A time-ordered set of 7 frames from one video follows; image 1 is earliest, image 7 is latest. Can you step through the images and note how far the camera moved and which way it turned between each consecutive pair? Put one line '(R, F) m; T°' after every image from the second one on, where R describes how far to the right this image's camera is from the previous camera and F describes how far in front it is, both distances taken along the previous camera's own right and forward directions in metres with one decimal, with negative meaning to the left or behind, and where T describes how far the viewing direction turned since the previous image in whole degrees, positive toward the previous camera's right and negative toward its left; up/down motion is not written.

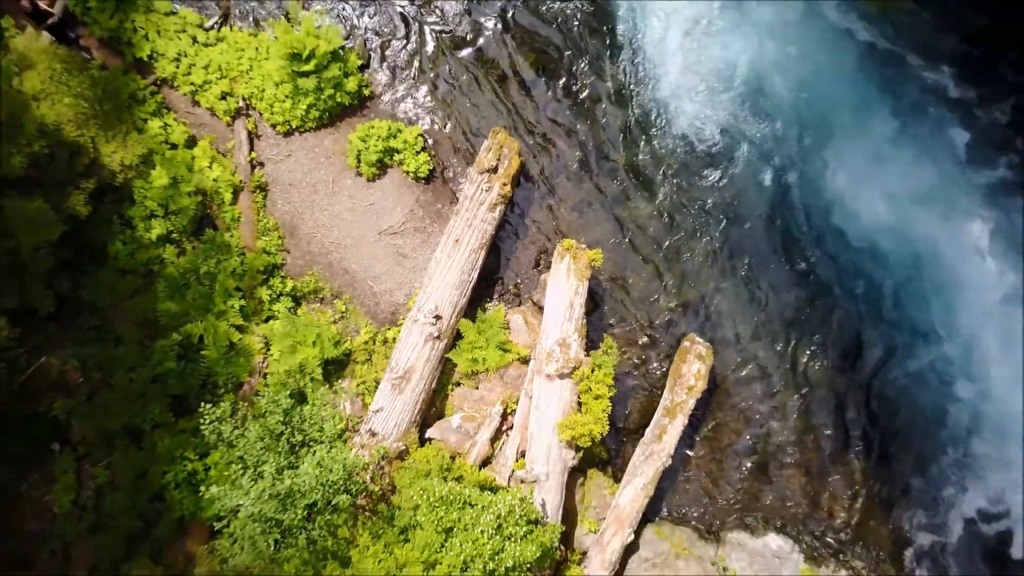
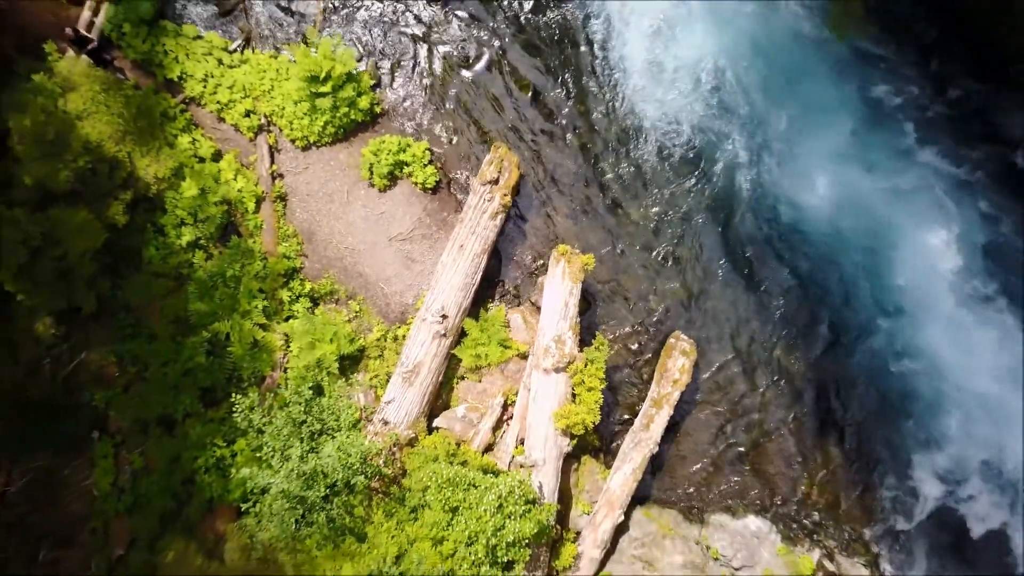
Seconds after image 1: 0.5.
(0.0, -0.5) m; 0°
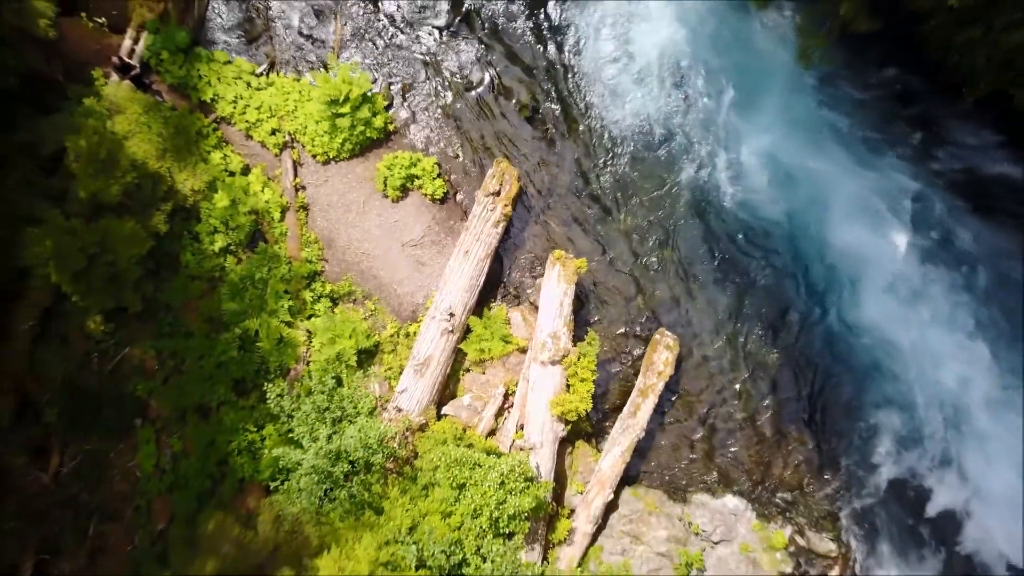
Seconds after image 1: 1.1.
(0.0, -0.6) m; 0°
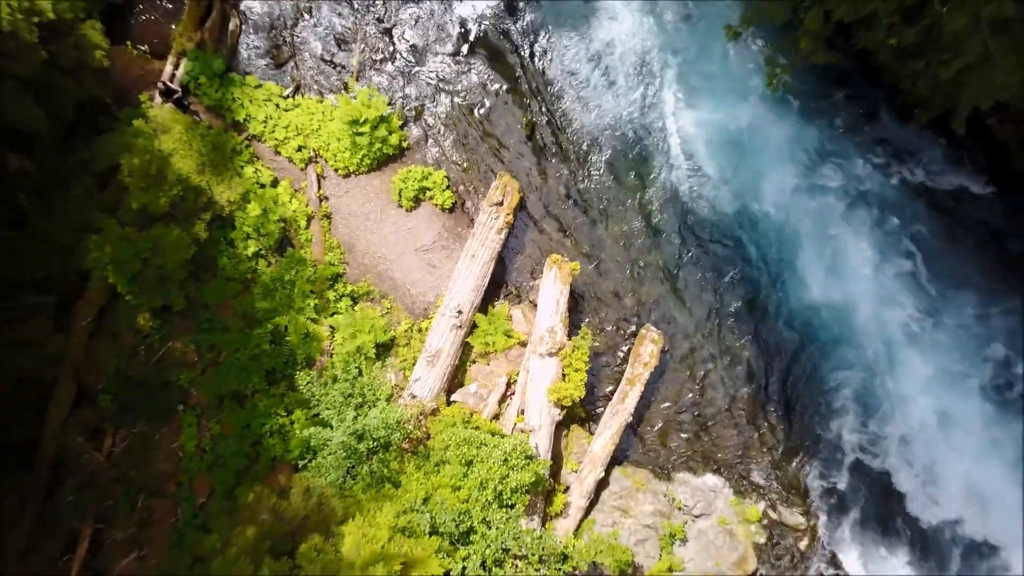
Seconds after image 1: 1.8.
(0.0, -0.7) m; 0°
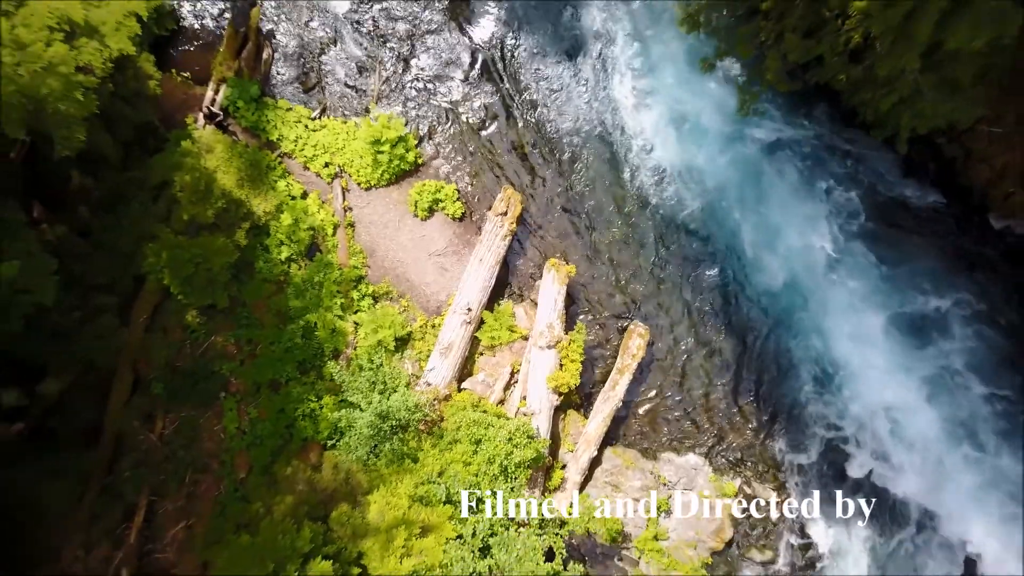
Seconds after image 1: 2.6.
(0.0, -0.9) m; 0°
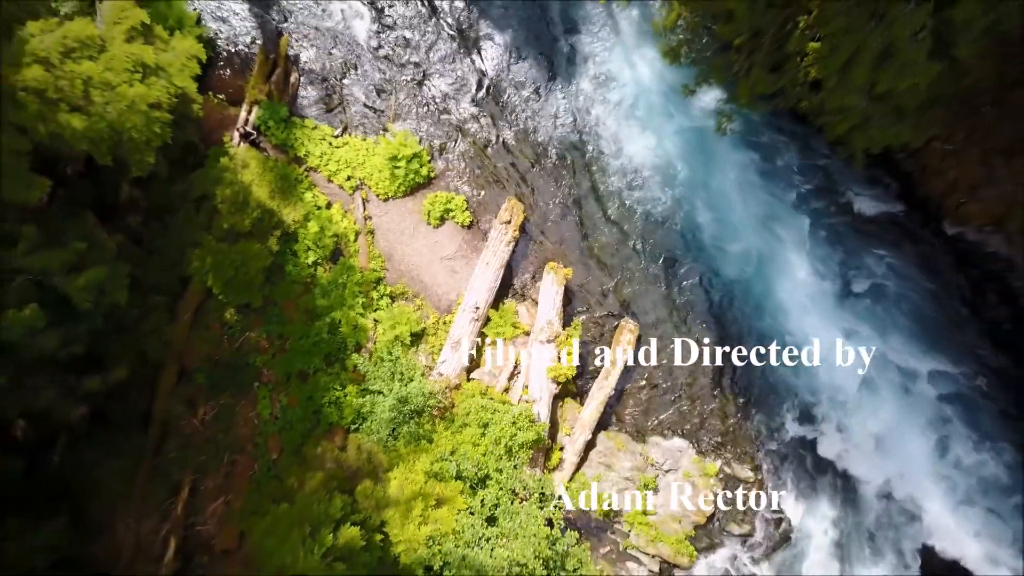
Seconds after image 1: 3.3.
(-0.1, -0.9) m; 0°
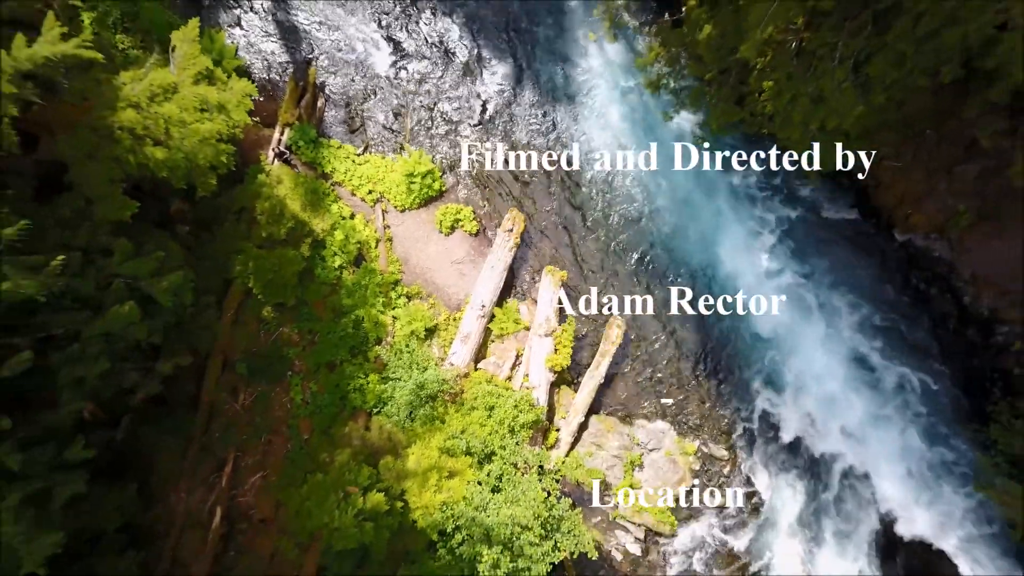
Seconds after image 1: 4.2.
(0.0, -1.2) m; 0°
